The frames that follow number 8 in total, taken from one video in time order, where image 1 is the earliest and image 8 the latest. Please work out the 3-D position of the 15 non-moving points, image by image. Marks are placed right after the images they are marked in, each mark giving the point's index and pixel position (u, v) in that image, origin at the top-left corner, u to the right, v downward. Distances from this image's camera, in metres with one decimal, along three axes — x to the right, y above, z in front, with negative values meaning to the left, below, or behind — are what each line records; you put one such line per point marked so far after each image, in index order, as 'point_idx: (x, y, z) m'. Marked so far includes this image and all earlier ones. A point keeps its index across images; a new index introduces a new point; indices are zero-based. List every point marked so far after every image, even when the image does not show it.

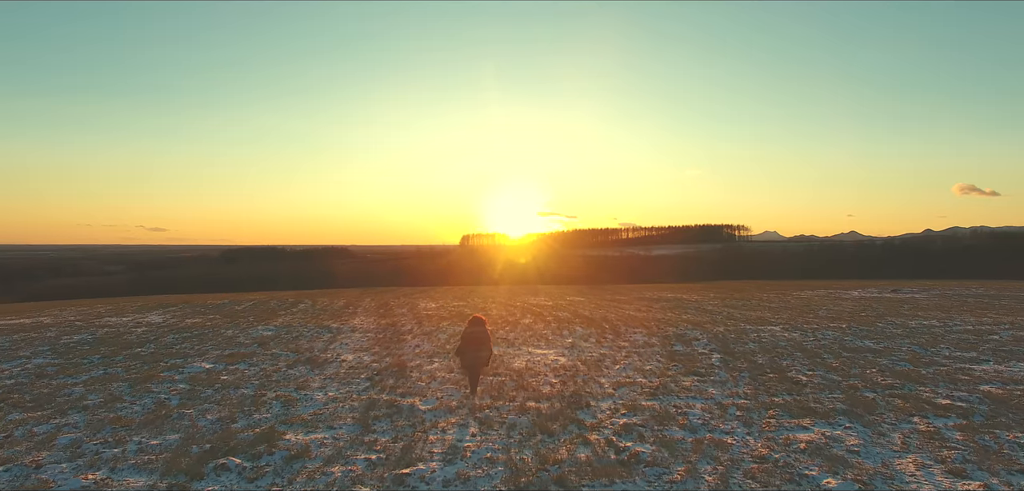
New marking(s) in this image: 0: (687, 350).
0: (+5.8, -3.5, +18.4) m
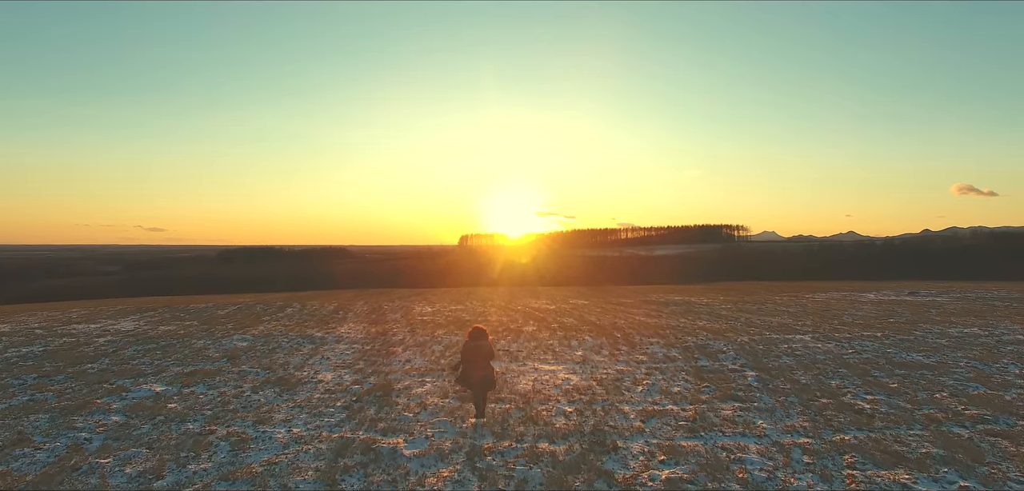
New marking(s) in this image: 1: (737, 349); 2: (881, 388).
0: (+5.9, -3.6, +16.1) m
1: (+7.8, -3.6, +19.3) m
2: (+8.7, -3.3, +13.1) m
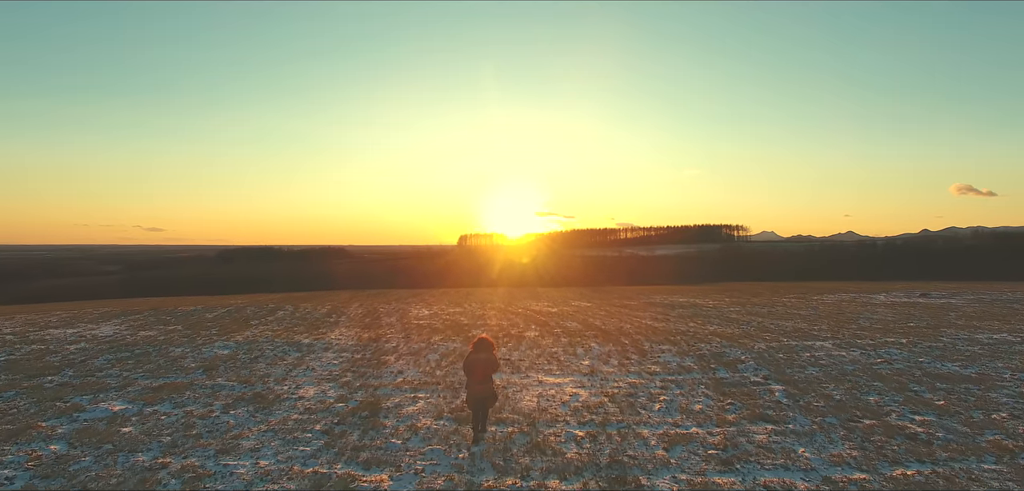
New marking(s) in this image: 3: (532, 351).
0: (+5.9, -3.6, +14.7) m
1: (+7.8, -3.6, +17.9) m
2: (+8.7, -3.4, +11.7) m
3: (+0.7, -3.8, +20.0) m
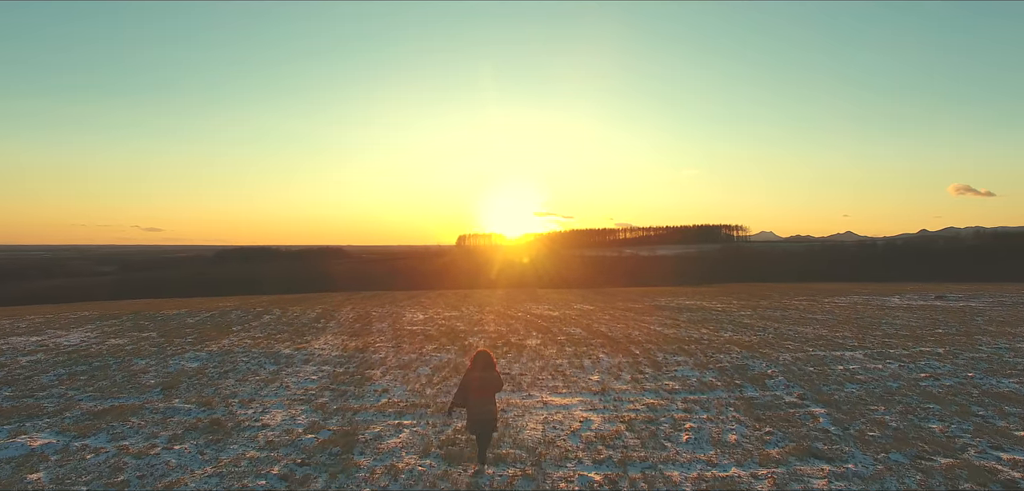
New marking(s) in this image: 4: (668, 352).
0: (+5.9, -3.6, +12.9) m
1: (+7.8, -3.6, +16.1) m
2: (+8.8, -3.4, +9.9) m
3: (+0.7, -3.8, +18.2) m
4: (+5.5, -3.8, +19.8) m
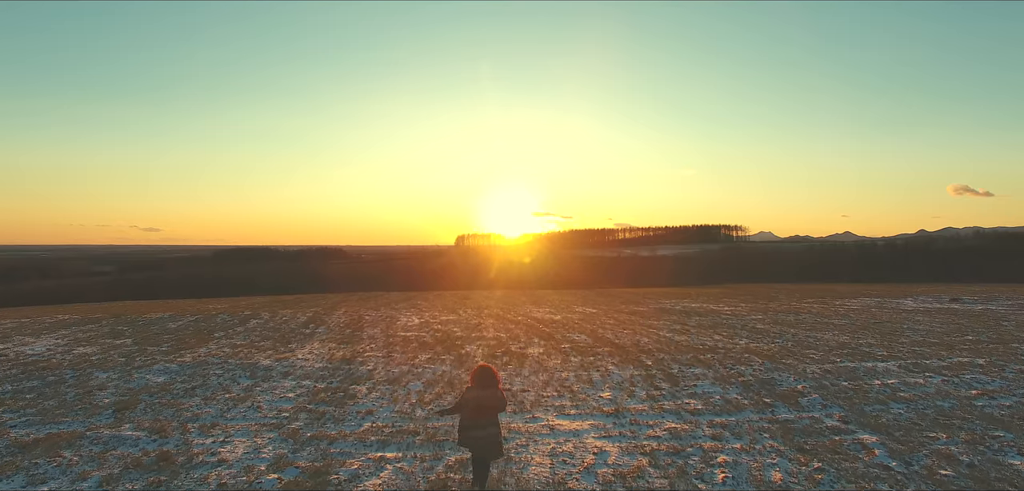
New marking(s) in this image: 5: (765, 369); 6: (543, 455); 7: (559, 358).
0: (+6.0, -3.7, +11.2) m
1: (+7.8, -3.7, +14.4) m
2: (+8.8, -3.4, +8.2) m
3: (+0.7, -3.8, +16.5) m
4: (+5.6, -3.8, +18.2) m
5: (+7.6, -3.7, +16.9) m
6: (+0.5, -3.6, +9.8) m
7: (+1.6, -3.9, +19.3) m
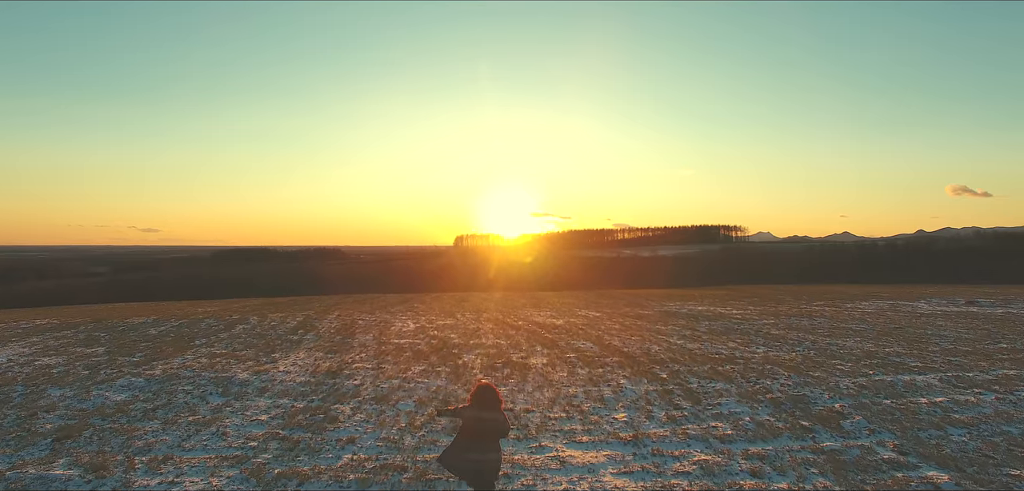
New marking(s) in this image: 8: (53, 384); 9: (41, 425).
0: (+6.0, -3.7, +9.6) m
1: (+7.9, -3.7, +12.8) m
2: (+8.9, -3.5, +6.6) m
3: (+0.8, -3.9, +14.9) m
4: (+5.6, -3.9, +16.6) m
5: (+7.7, -3.8, +15.3) m
6: (+0.6, -3.6, +8.2) m
7: (+1.6, -3.9, +17.7) m
8: (-12.3, -3.8, +15.1) m
9: (-9.4, -3.6, +11.2) m
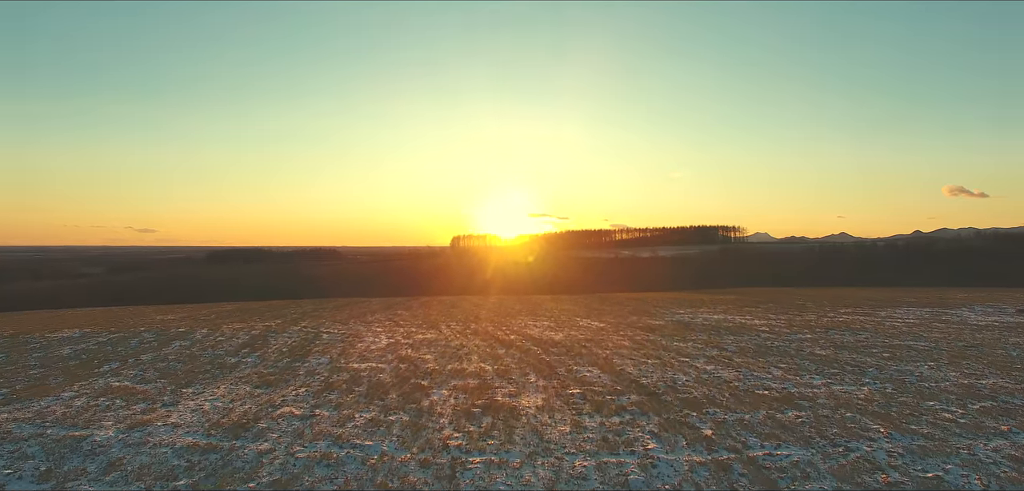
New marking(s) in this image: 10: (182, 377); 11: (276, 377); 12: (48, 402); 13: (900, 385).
0: (+5.7, -3.7, +4.7) m
1: (+7.5, -3.7, +7.9) m
2: (+8.5, -3.5, +1.7) m
3: (+0.4, -3.9, +9.9) m
4: (+5.2, -3.9, +11.6) m
5: (+7.3, -3.8, +10.4) m
6: (+0.2, -3.7, +3.2) m
7: (+1.2, -4.0, +12.7) m
8: (-12.7, -3.8, +10.0) m
9: (-9.8, -3.6, +6.2) m
10: (-10.6, -4.2, +18.0) m
11: (-7.7, -4.2, +18.3) m
12: (-11.6, -4.0, +14.2) m
13: (+11.2, -4.0, +16.2) m
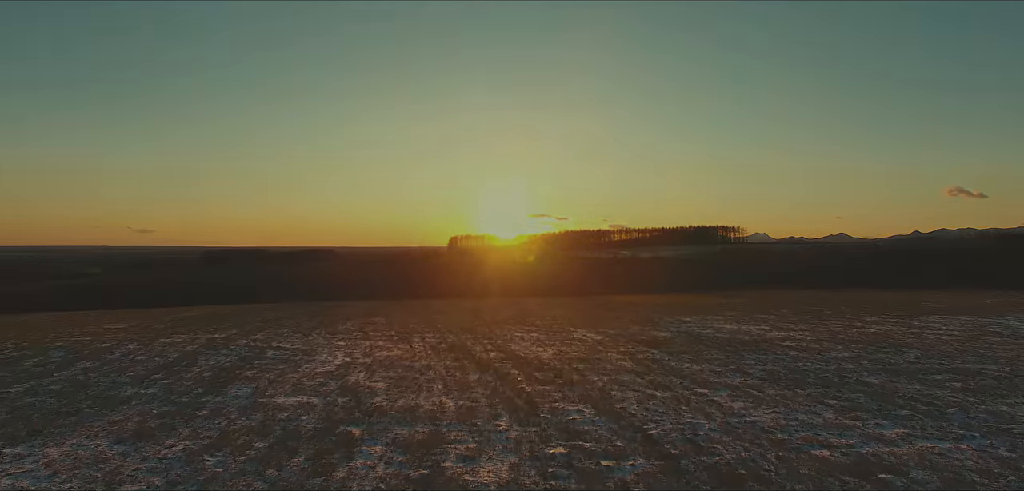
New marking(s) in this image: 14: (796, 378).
0: (+4.8, -3.7, +0.1) m
1: (+6.7, -3.8, +3.3) m
2: (+7.7, -3.5, -2.8) m
3: (-0.5, -3.9, +5.4) m
4: (+4.3, -3.9, +7.1) m
5: (+6.4, -3.8, +5.8) m
6: (-0.6, -3.7, -1.4) m
7: (+0.4, -4.0, +8.2) m
8: (-13.5, -3.8, +5.5) m
9: (-10.6, -3.7, +1.6) m
10: (-11.5, -4.2, +13.4) m
11: (-8.5, -4.3, +13.8) m
12: (-12.5, -4.0, +9.7) m
13: (+10.3, -4.0, +11.6) m
14: (+9.5, -4.3, +18.6) m
